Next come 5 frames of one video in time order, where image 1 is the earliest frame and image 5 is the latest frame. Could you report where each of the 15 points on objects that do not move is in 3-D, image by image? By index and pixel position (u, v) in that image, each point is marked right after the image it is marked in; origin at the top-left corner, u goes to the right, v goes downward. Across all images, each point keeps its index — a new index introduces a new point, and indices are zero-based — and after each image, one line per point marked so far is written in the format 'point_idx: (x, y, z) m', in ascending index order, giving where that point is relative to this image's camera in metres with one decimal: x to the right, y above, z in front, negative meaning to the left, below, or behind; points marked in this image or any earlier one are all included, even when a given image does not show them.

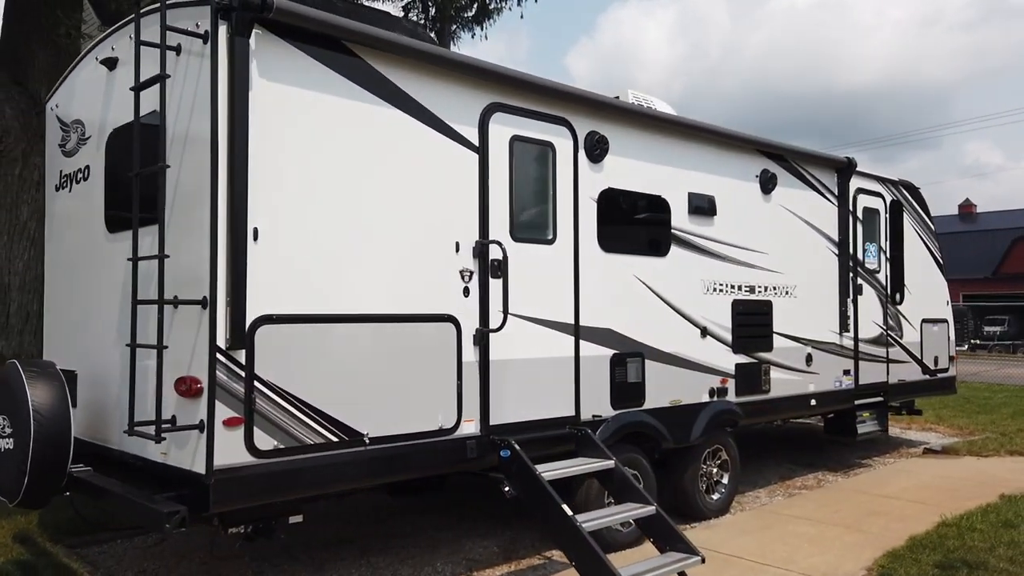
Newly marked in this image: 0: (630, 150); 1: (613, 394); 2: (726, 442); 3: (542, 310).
0: (+0.7, +0.8, +5.2) m
1: (+0.6, -0.6, +5.1) m
2: (+1.5, -1.1, +5.9) m
3: (+0.2, -0.1, +4.6) m
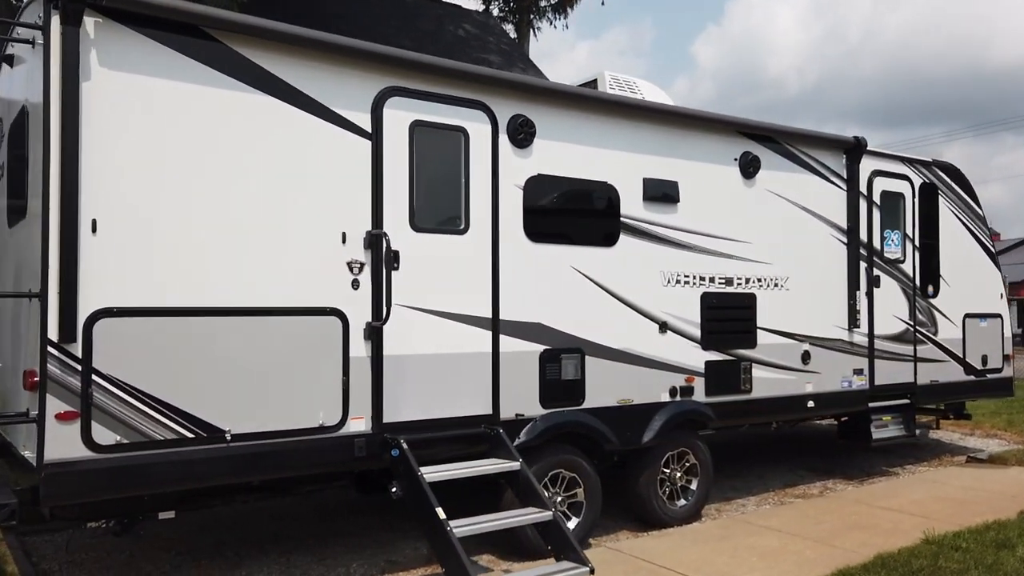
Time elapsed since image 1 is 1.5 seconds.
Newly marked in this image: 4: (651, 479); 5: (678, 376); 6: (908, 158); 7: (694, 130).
0: (+0.3, +0.9, +4.9) m
1: (+0.2, -0.6, +4.8) m
2: (+1.2, -1.0, +5.5) m
3: (-0.3, -0.1, +4.4) m
4: (+0.8, -1.2, +5.3) m
5: (+1.0, -0.6, +5.4) m
6: (+3.3, +1.1, +7.1) m
7: (+1.2, +1.0, +5.6) m
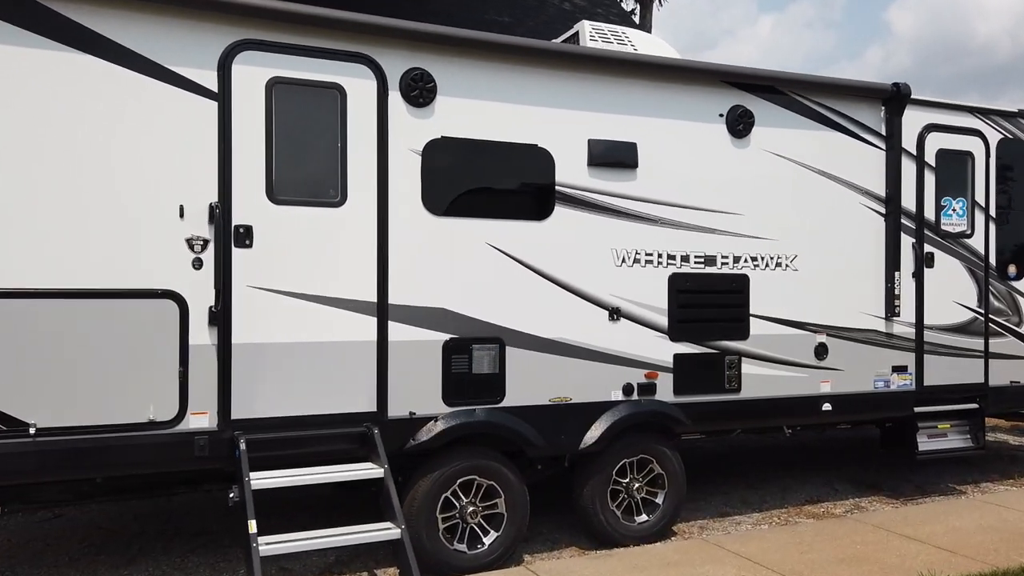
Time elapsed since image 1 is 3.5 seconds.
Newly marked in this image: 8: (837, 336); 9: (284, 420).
0: (-0.2, +1.0, +4.3) m
1: (-0.3, -0.5, +4.2) m
2: (+0.8, -0.9, +4.7) m
3: (-0.9, 0.0, +3.9) m
4: (+0.4, -1.1, +4.6) m
5: (+0.7, -0.5, +4.6) m
6: (+3.2, +1.2, +5.8) m
7: (+0.8, +1.1, +4.7) m
8: (+2.0, -0.3, +5.2) m
9: (-1.0, -0.6, +3.8) m
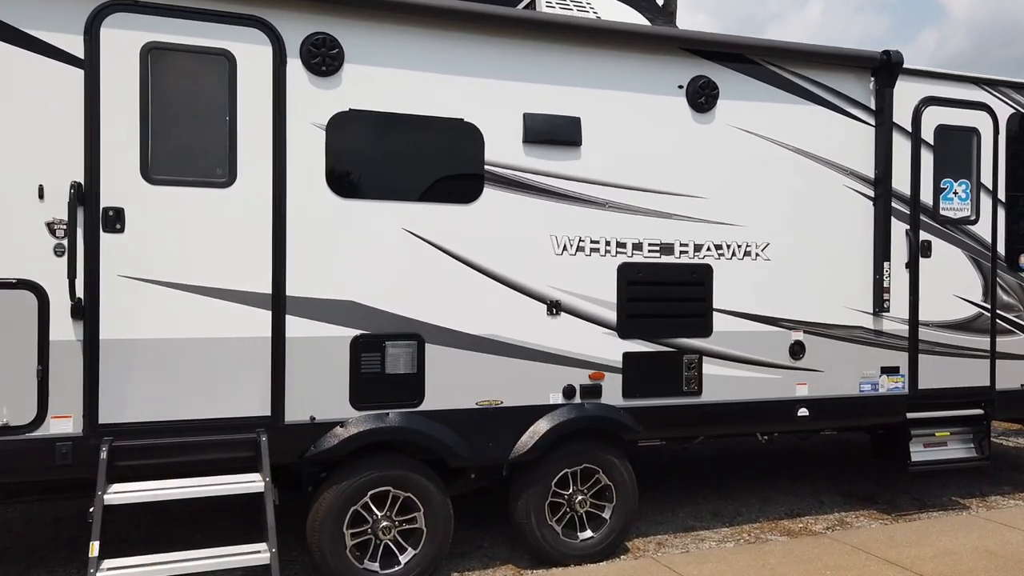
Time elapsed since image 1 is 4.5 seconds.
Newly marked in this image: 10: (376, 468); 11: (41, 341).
0: (-0.5, +1.0, +3.8) m
1: (-0.7, -0.4, +3.8) m
2: (+0.5, -0.9, +4.2) m
3: (-1.3, +0.1, +3.5) m
4: (+0.1, -1.0, +4.1) m
5: (+0.3, -0.4, +4.2) m
6: (+2.9, +1.3, +5.2) m
7: (+0.5, +1.2, +4.2) m
8: (+1.7, -0.2, +4.7) m
9: (-1.4, -0.5, +3.4) m
10: (-0.6, -0.8, +3.8) m
11: (-1.8, -0.2, +3.3) m
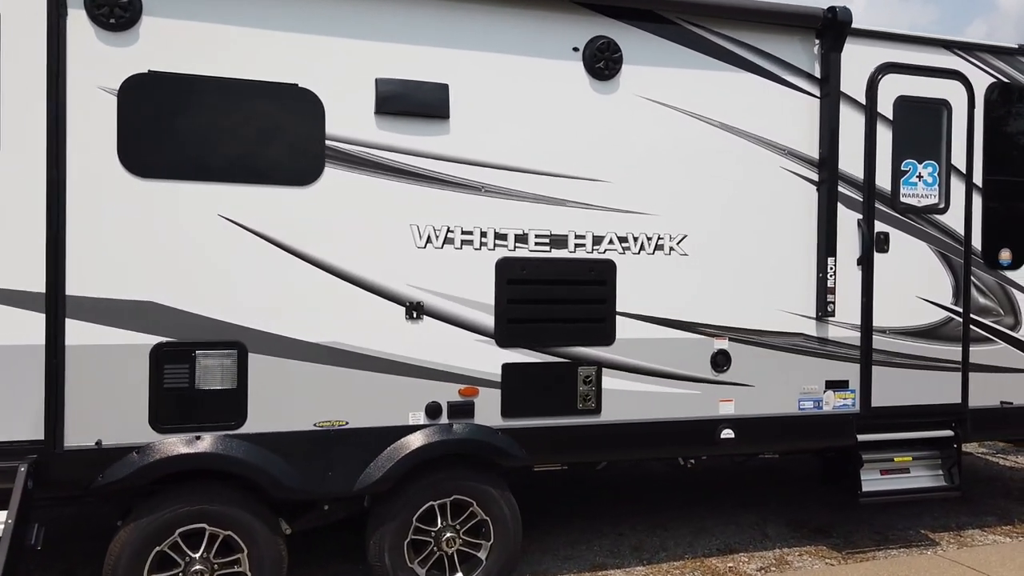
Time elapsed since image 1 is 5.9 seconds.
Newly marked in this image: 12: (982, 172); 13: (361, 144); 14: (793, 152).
0: (-1.1, +1.0, +3.2) m
1: (-1.3, -0.4, +3.1) m
2: (-0.1, -0.9, +3.6) m
3: (-1.9, +0.1, +2.9) m
4: (-0.5, -1.0, +3.5) m
5: (-0.3, -0.4, +3.5) m
6: (+2.3, +1.3, +4.4) m
7: (-0.1, +1.2, +3.6) m
8: (+1.1, -0.2, +4.0) m
9: (-2.0, -0.5, +2.8) m
10: (-1.2, -0.8, +3.2) m
11: (-2.4, -0.2, +2.7) m
12: (+2.5, +0.6, +4.5) m
13: (-0.6, +0.6, +3.4) m
14: (+1.3, +0.6, +4.1) m
